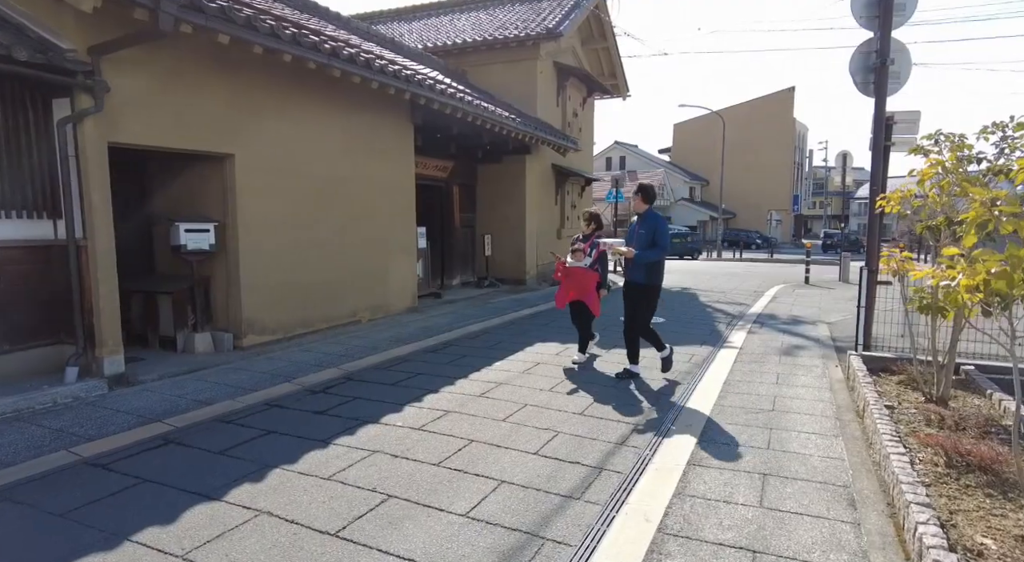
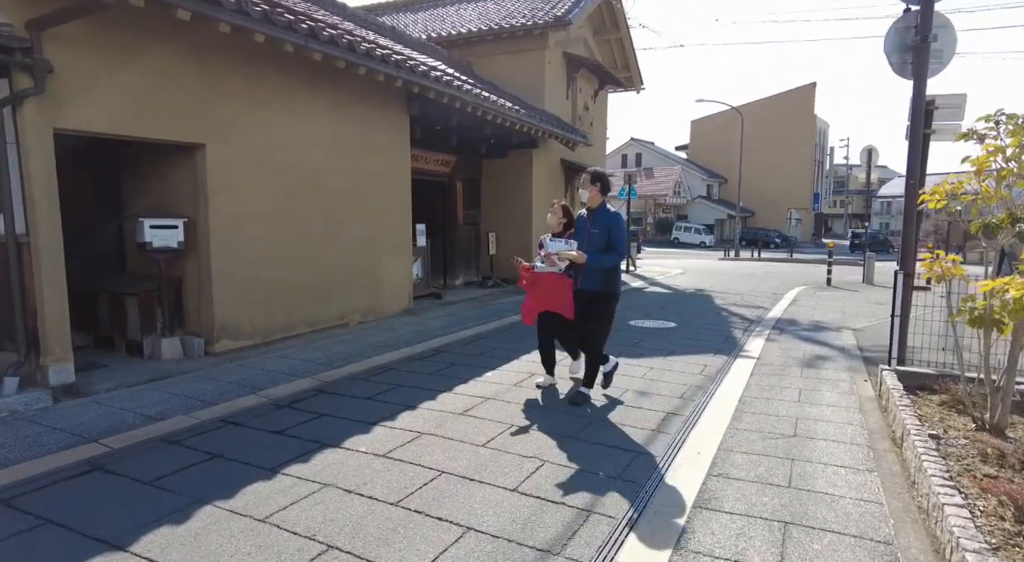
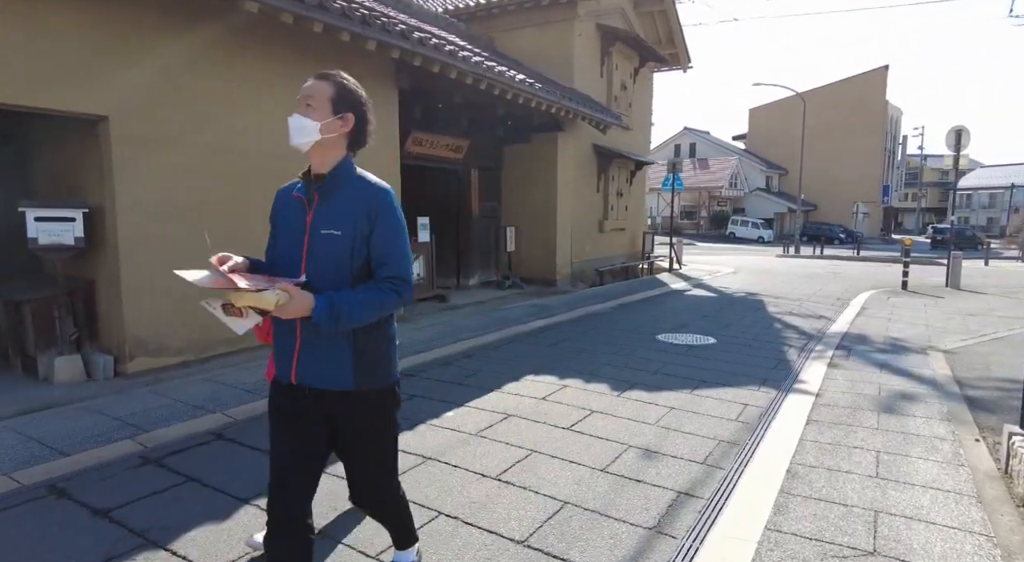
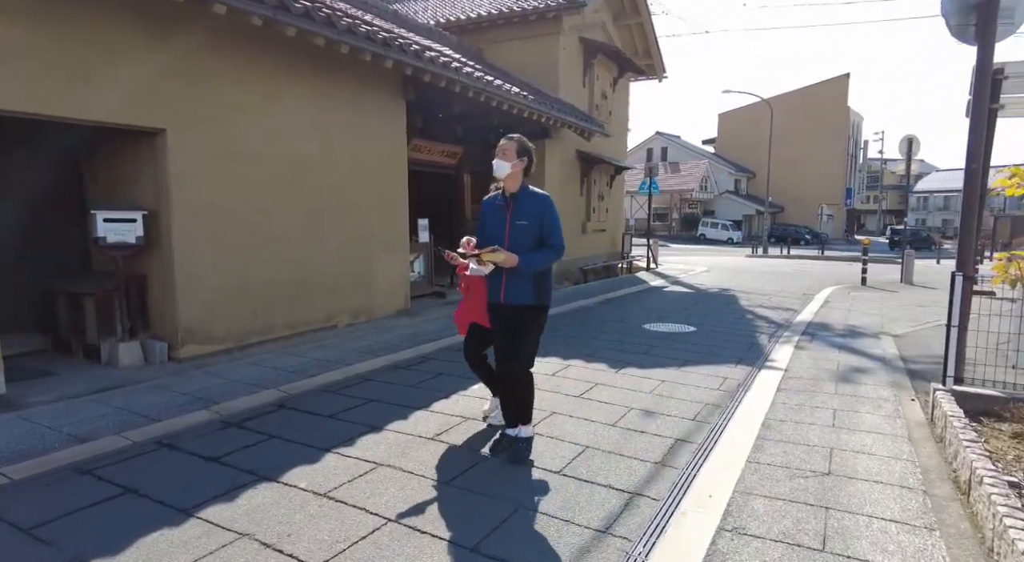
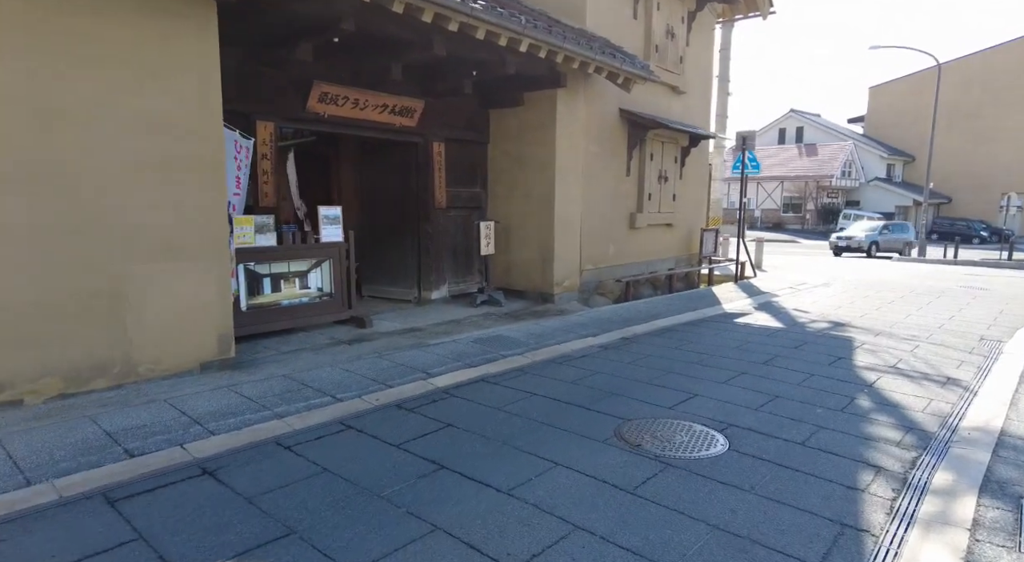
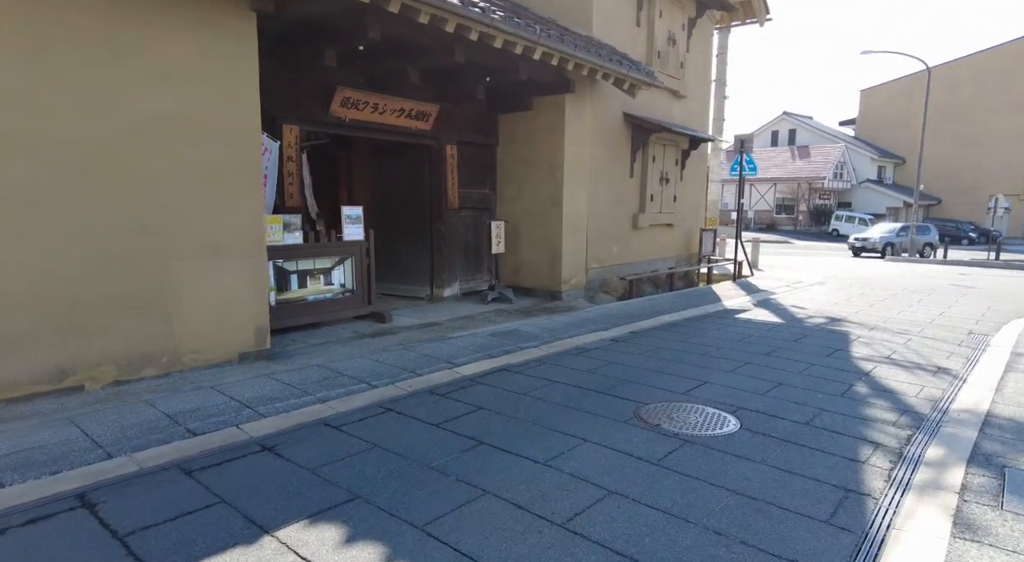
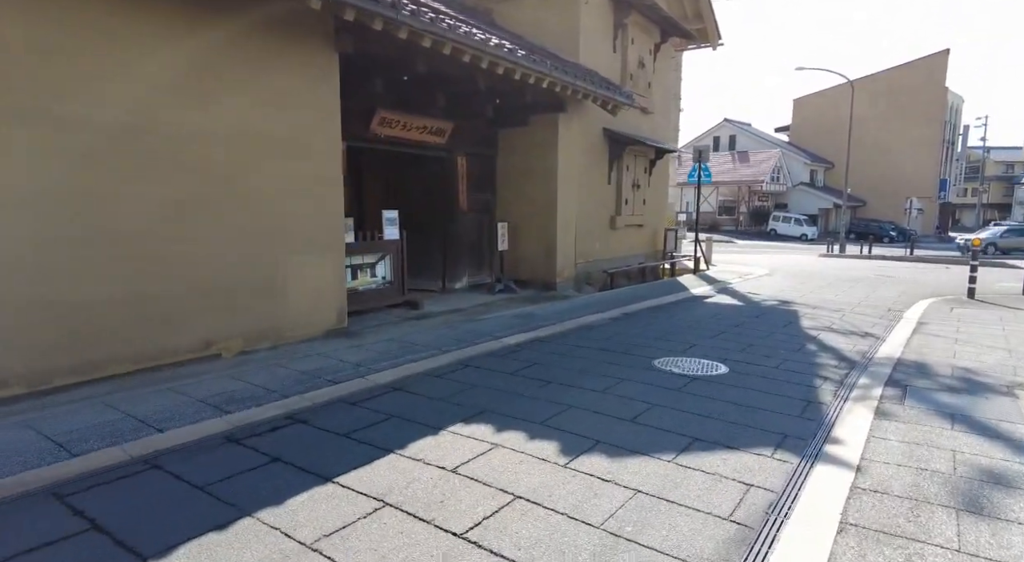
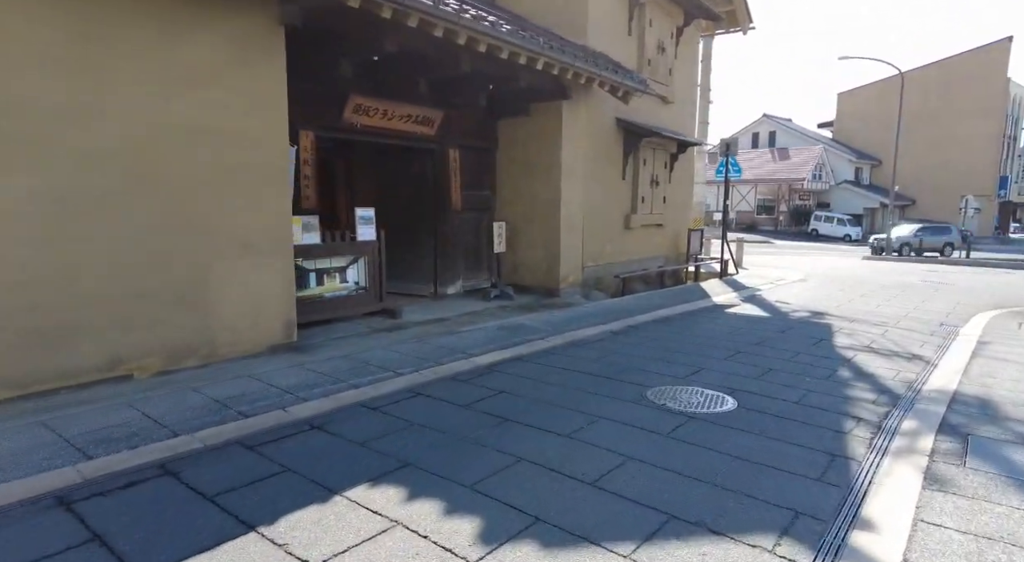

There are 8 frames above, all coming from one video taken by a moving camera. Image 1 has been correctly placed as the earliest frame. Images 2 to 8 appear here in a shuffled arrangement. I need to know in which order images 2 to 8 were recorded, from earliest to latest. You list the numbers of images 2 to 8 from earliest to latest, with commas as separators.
2, 4, 3, 7, 8, 6, 5
